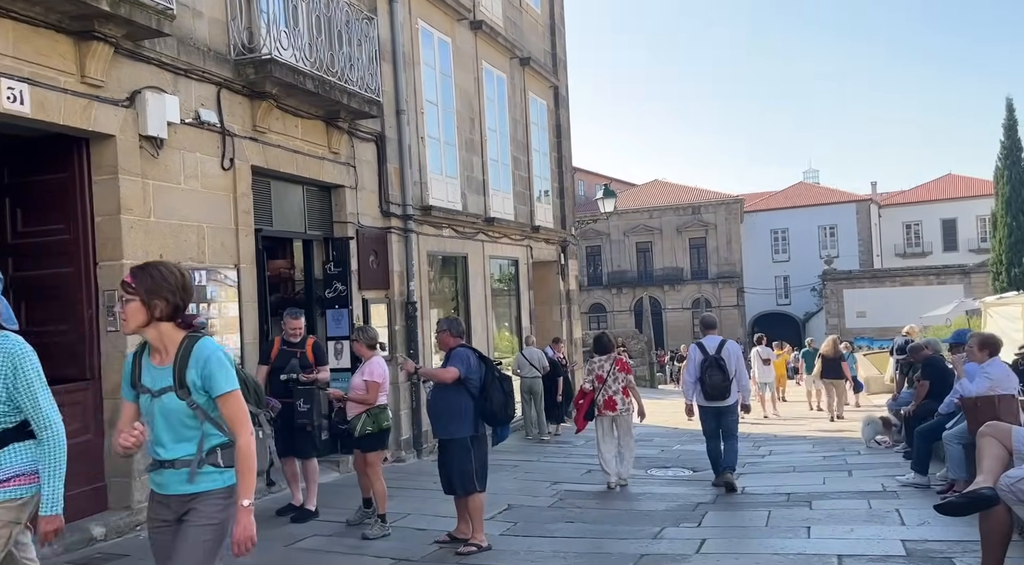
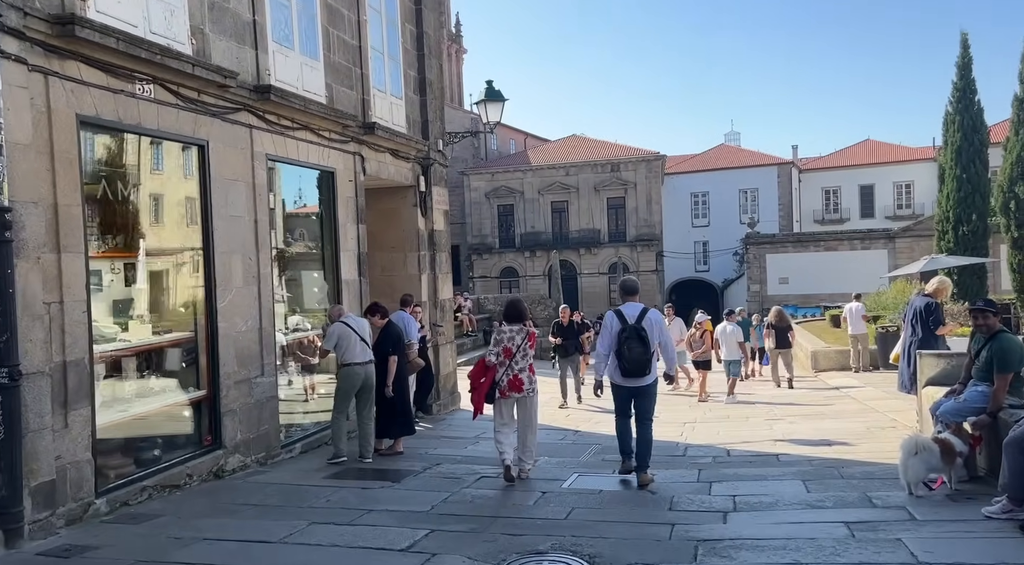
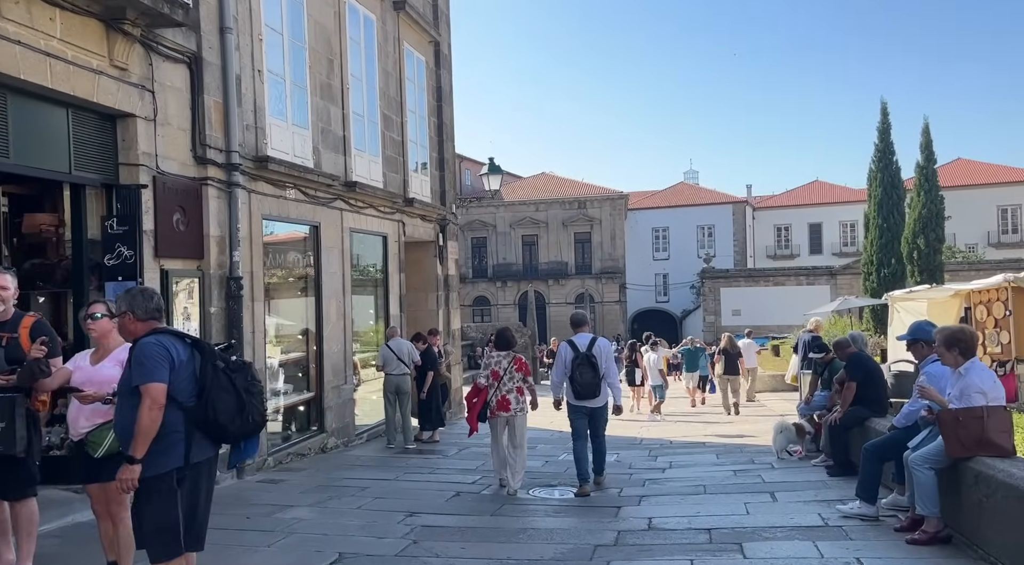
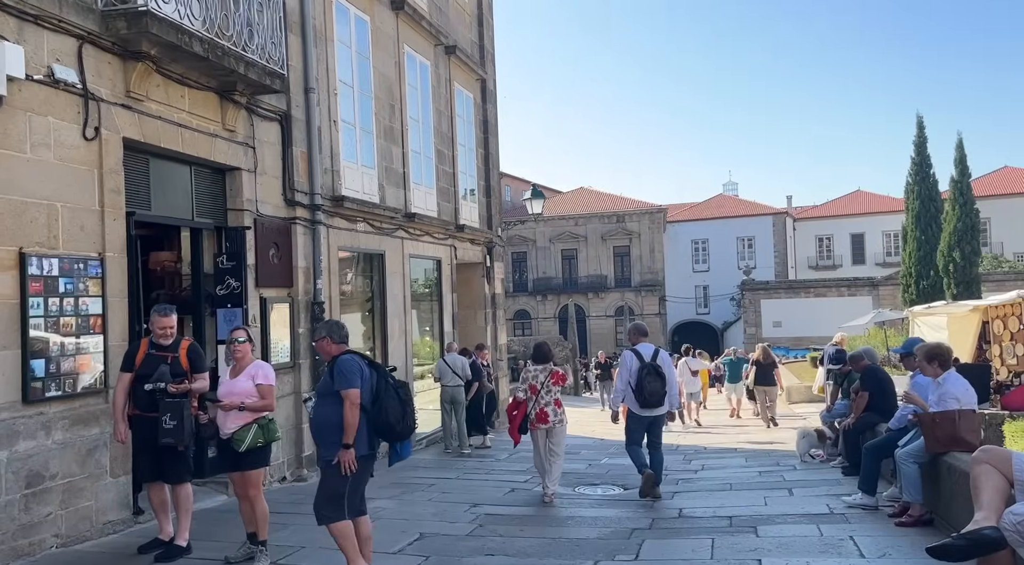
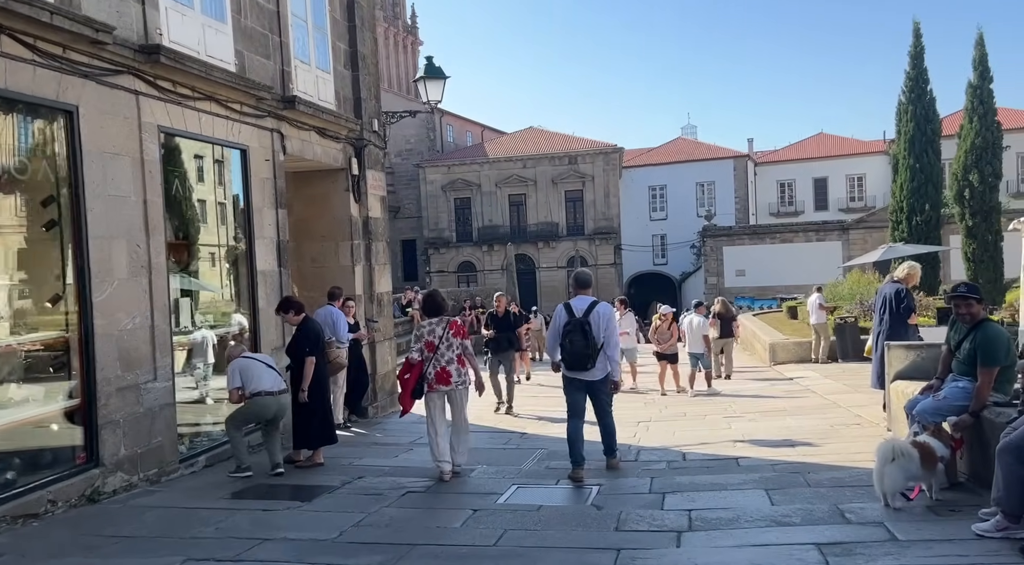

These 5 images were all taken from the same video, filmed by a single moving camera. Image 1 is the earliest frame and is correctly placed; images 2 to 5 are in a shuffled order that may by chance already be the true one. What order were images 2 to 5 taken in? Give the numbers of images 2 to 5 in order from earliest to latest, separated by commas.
4, 3, 2, 5
